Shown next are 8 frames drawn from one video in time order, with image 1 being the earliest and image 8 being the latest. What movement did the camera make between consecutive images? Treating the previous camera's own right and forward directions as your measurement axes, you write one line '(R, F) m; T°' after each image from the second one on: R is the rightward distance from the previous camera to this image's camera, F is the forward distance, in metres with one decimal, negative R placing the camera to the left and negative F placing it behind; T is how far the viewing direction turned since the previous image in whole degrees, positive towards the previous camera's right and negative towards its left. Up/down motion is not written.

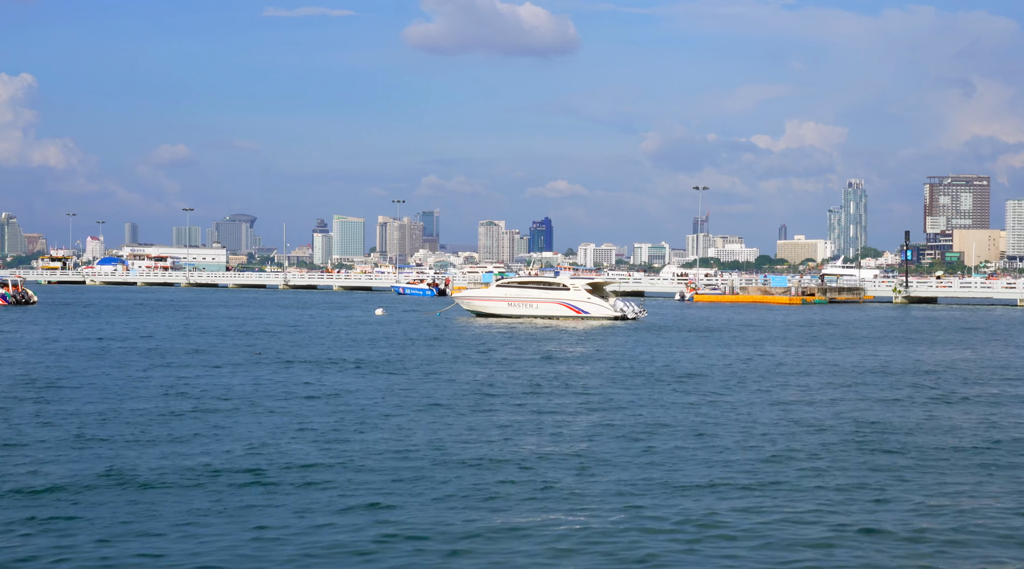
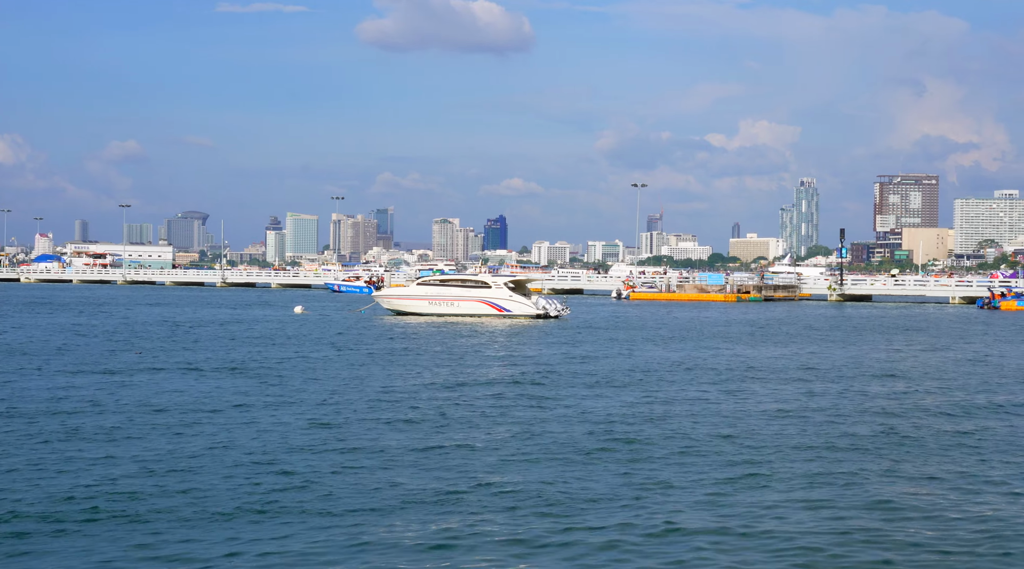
(-1.1, +2.9) m; +2°
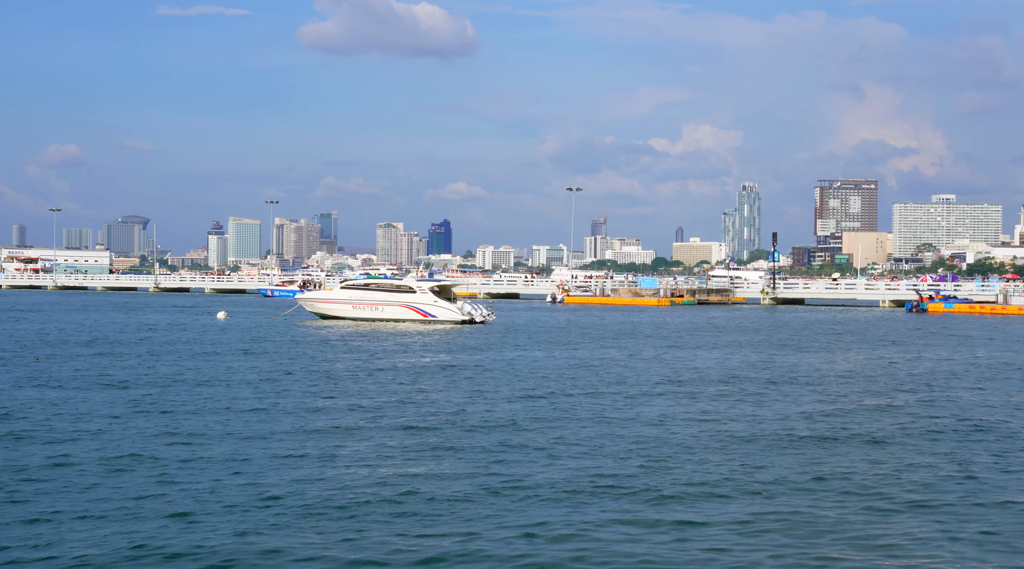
(-2.0, +0.6) m; +3°
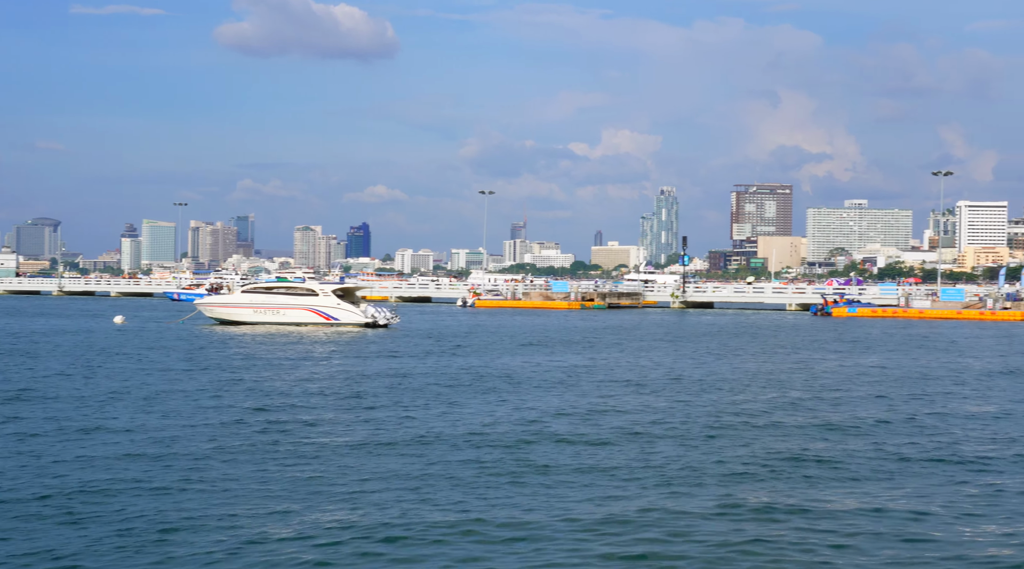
(-1.2, -0.2) m; +4°
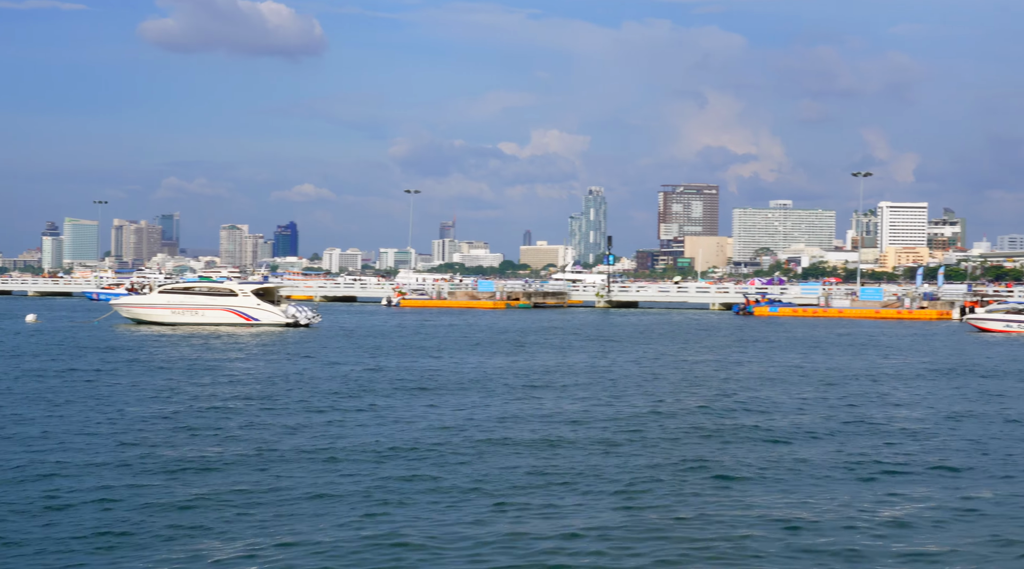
(+0.3, +0.5) m; +4°
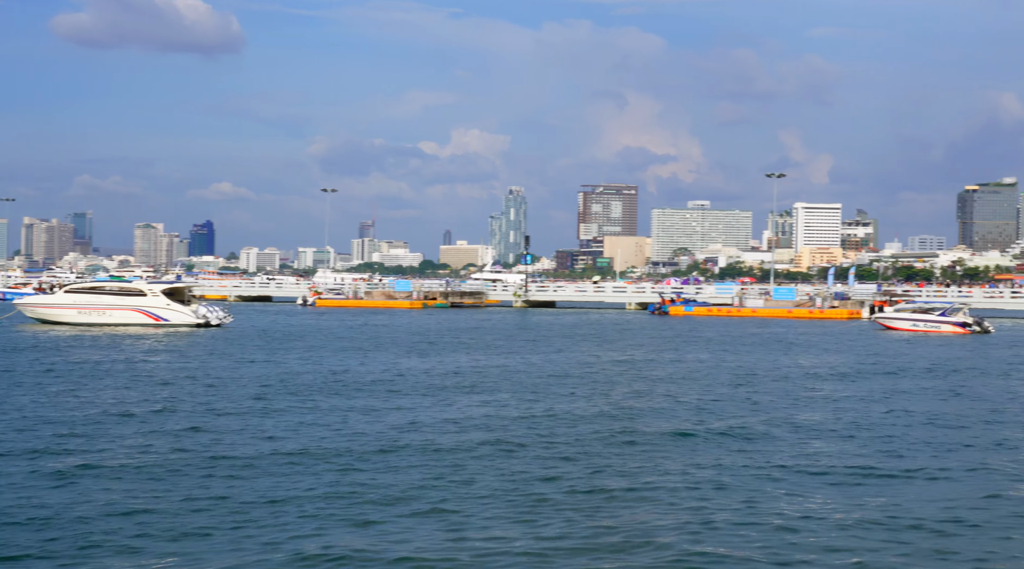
(+0.4, +0.5) m; +4°
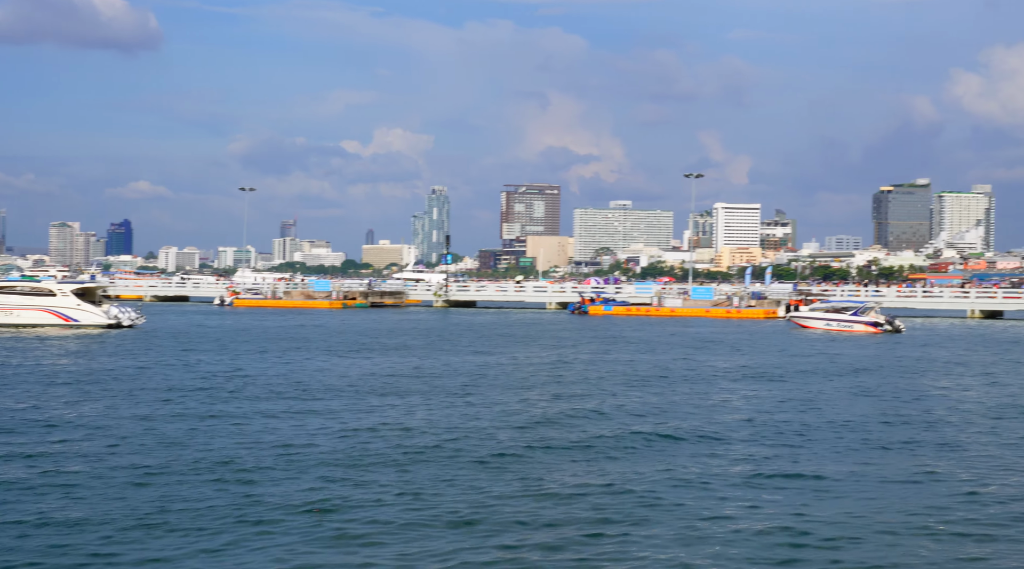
(+0.3, +0.2) m; +4°
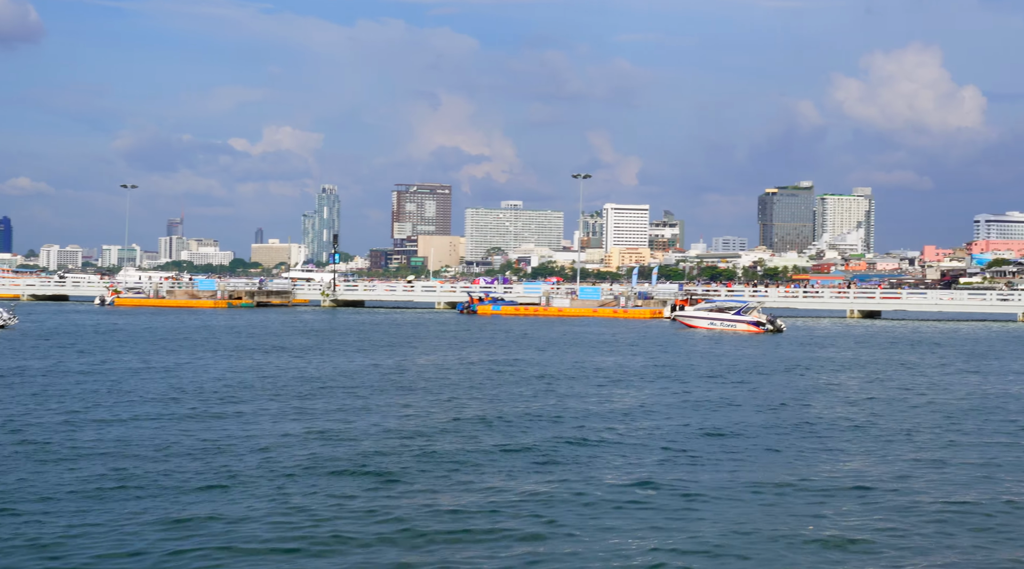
(+0.3, -0.3) m; +6°
